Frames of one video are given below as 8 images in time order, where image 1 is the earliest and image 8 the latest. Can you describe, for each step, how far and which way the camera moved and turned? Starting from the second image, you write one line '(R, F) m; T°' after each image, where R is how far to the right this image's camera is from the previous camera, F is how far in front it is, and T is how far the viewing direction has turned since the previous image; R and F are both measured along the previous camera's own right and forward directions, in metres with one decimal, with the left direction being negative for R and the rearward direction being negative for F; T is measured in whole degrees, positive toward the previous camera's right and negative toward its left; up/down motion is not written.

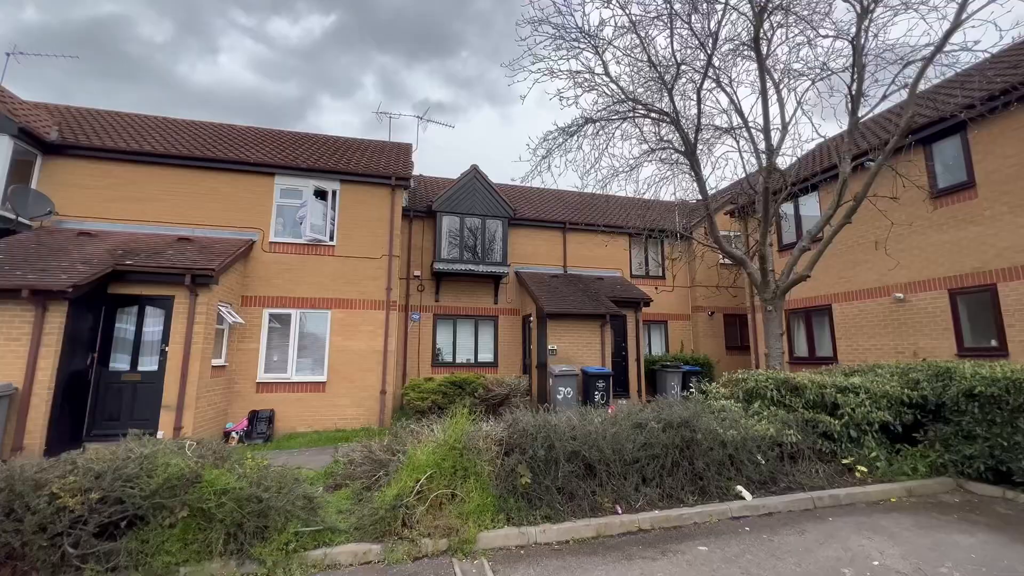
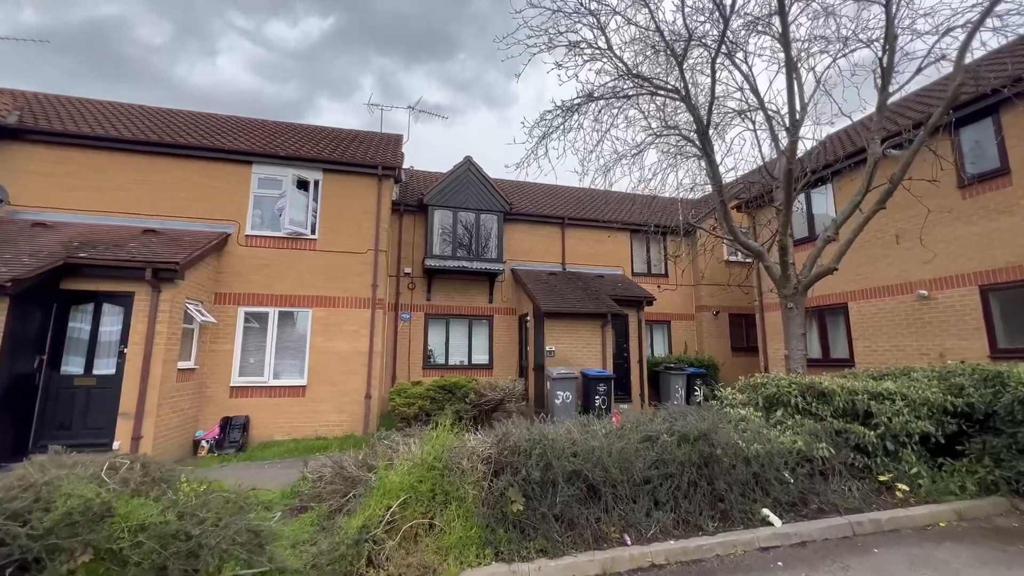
(+0.1, +0.7) m; 0°
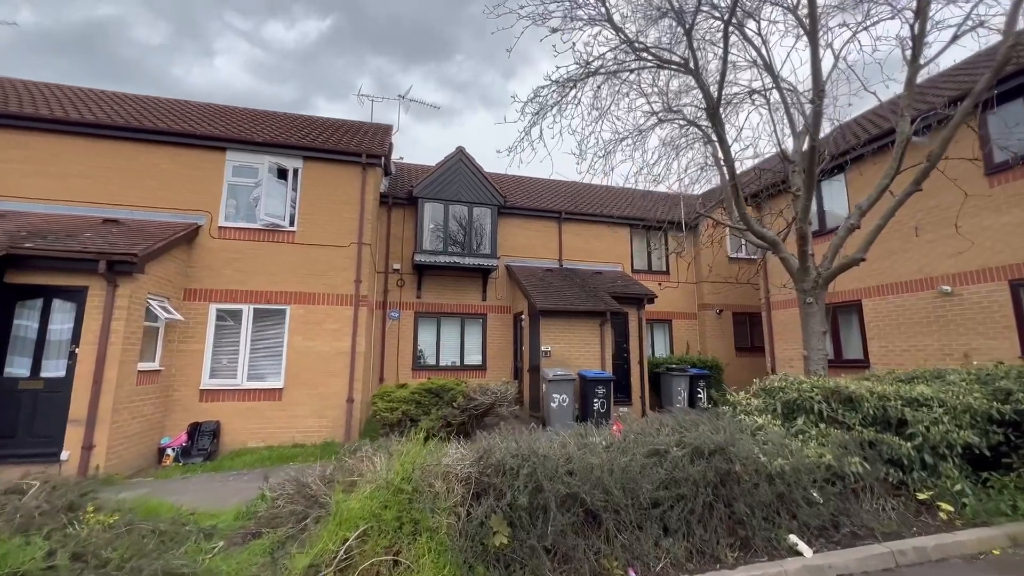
(+0.1, +0.6) m; 0°
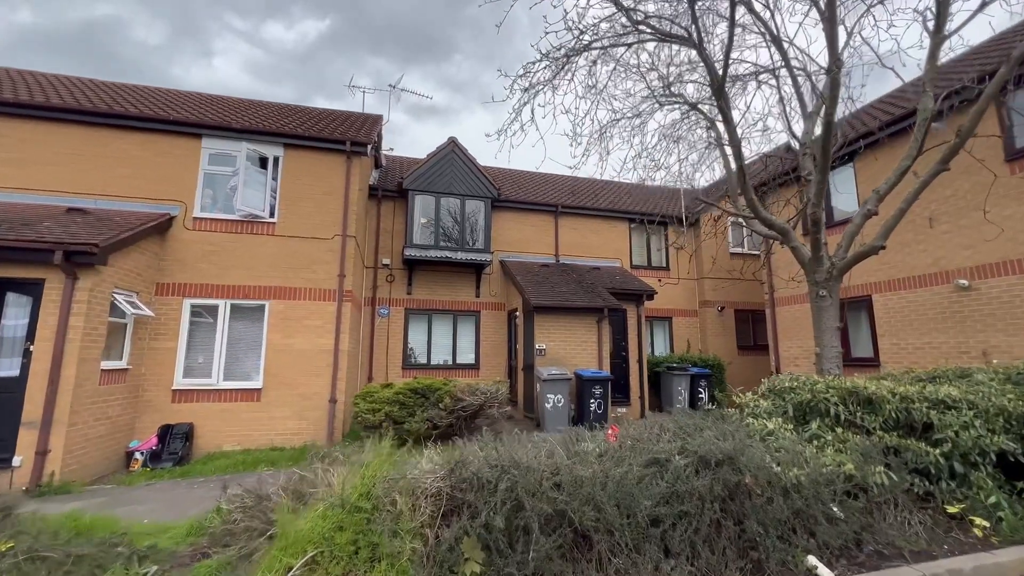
(+0.1, +0.5) m; 0°
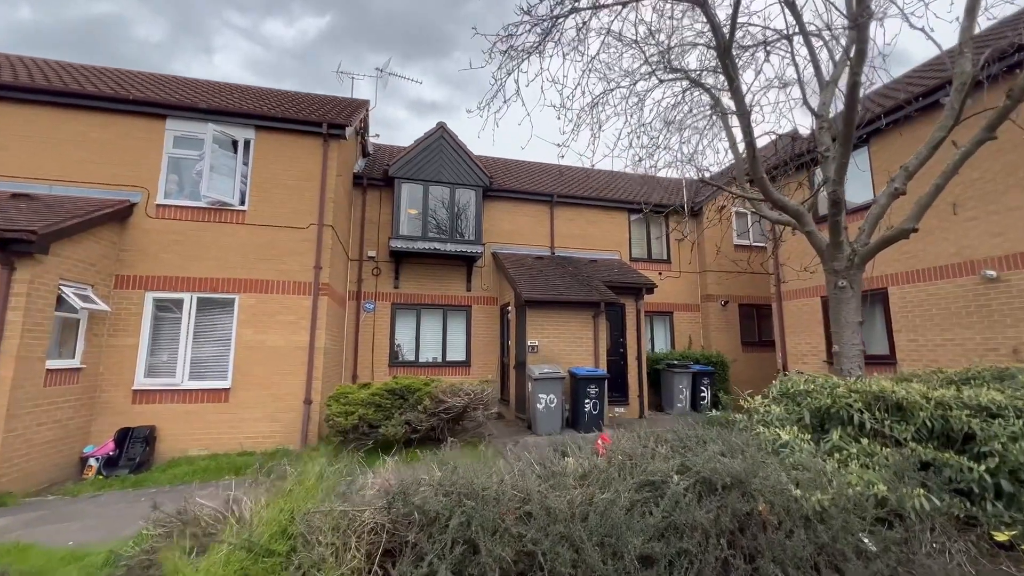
(+0.2, +0.6) m; 0°
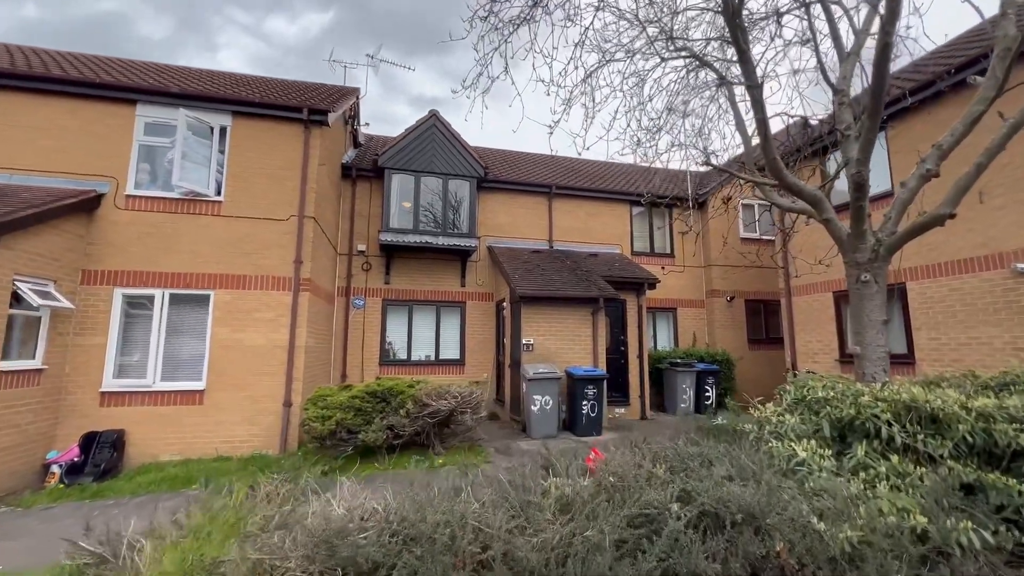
(+0.2, +0.5) m; -1°
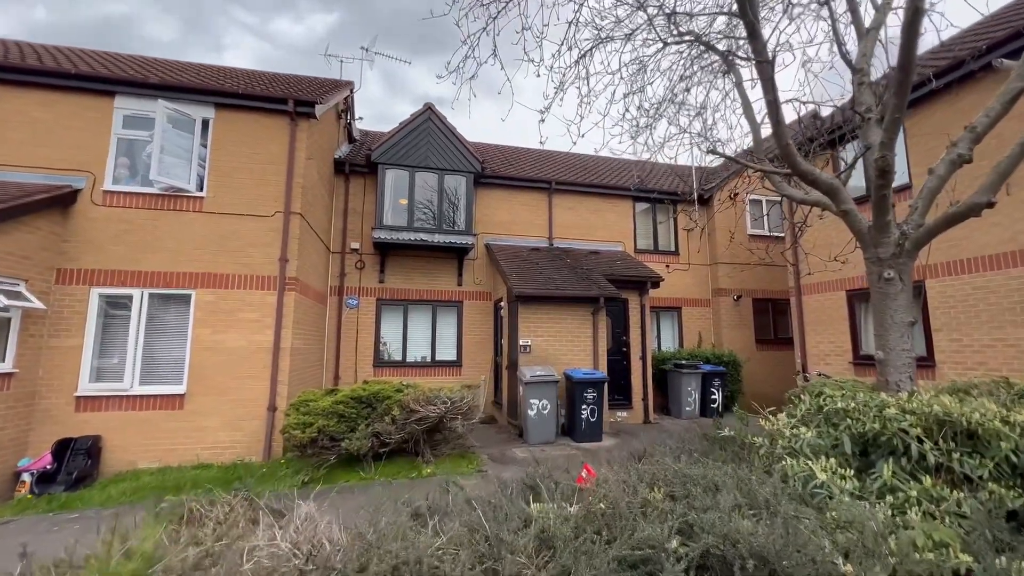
(+0.2, +0.4) m; -1°
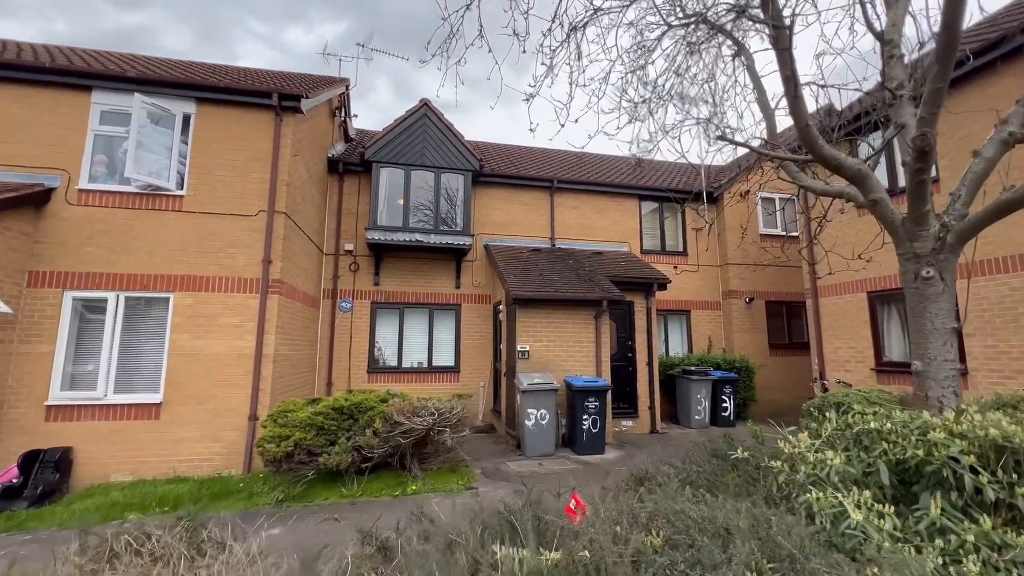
(+0.2, +0.5) m; -1°
